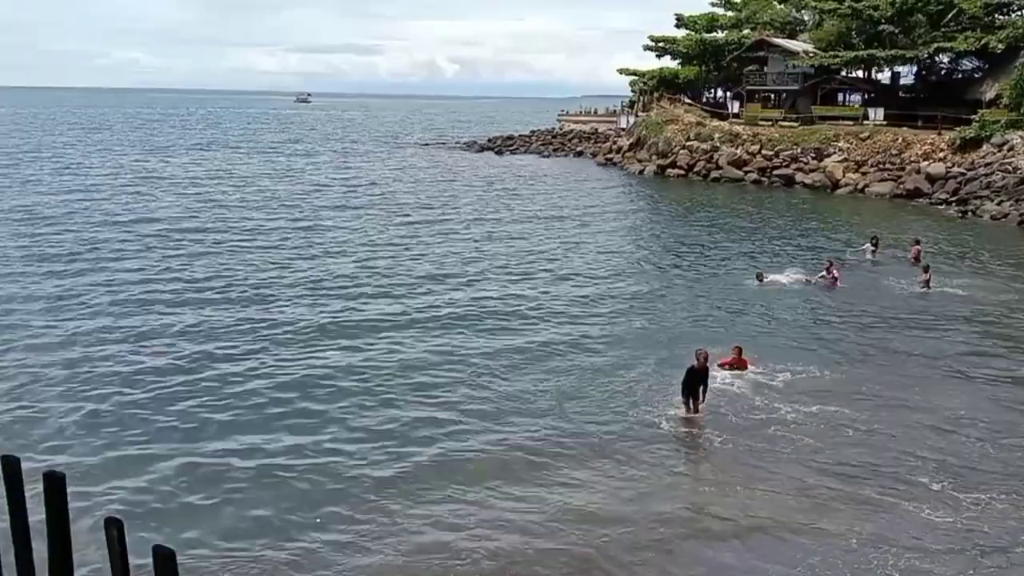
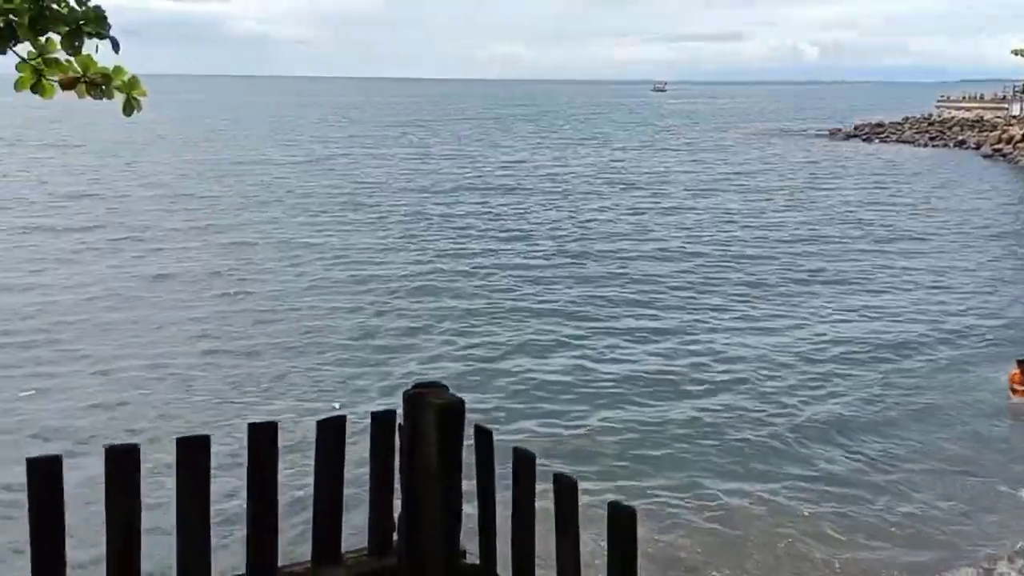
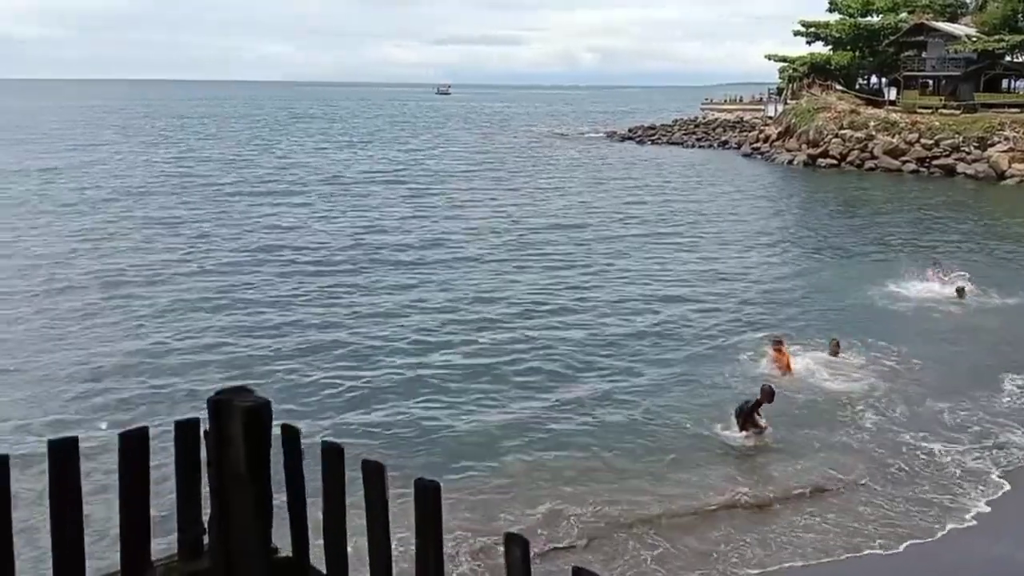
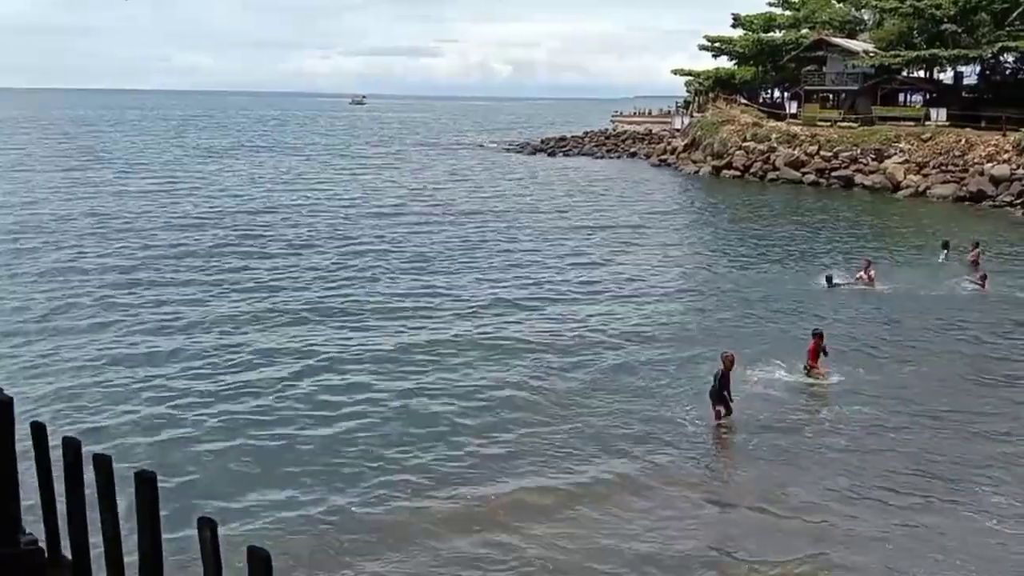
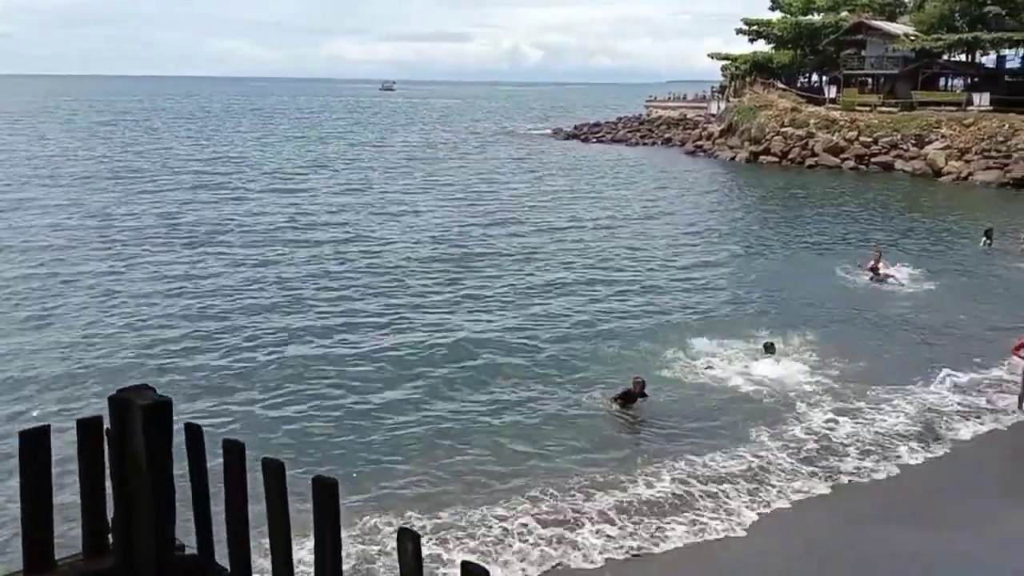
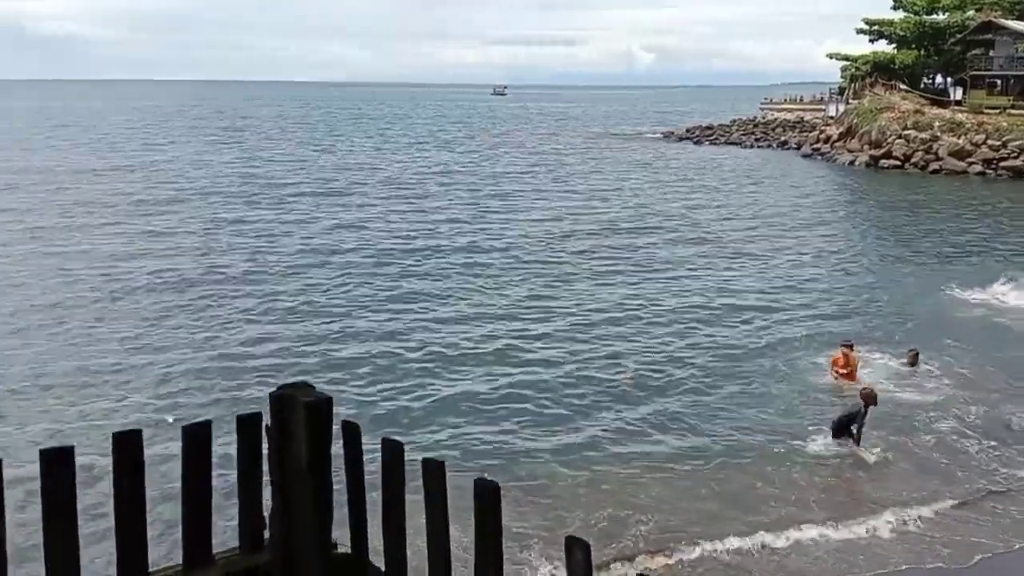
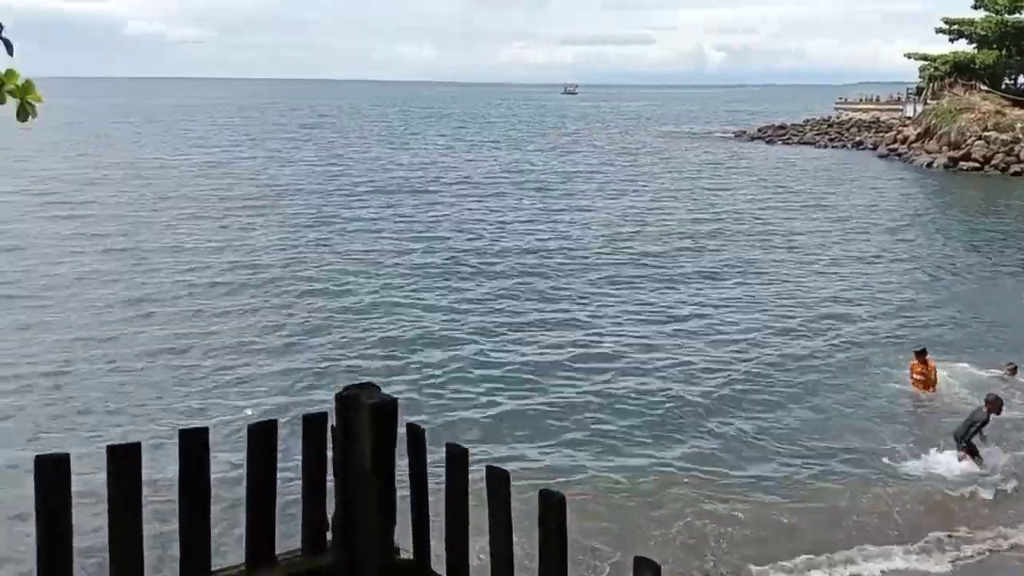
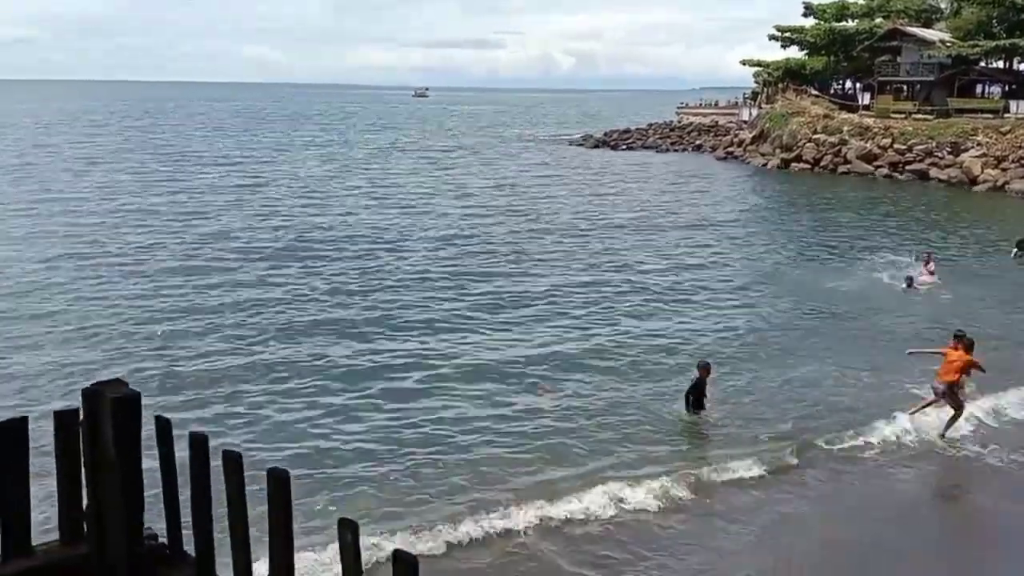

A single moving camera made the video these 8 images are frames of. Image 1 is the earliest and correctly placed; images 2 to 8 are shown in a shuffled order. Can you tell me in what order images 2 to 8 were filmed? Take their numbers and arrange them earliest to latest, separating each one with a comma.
4, 8, 5, 3, 6, 7, 2
